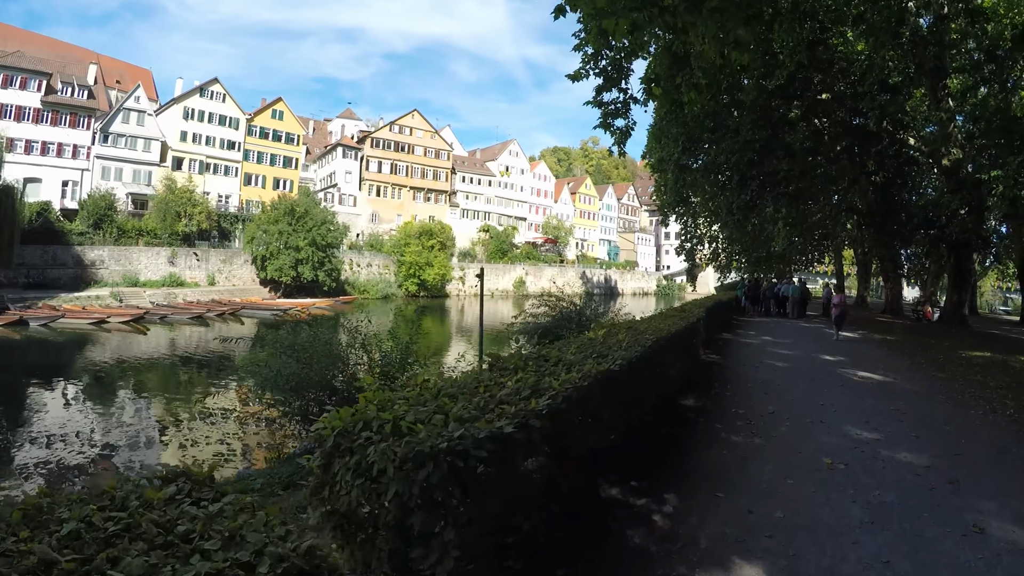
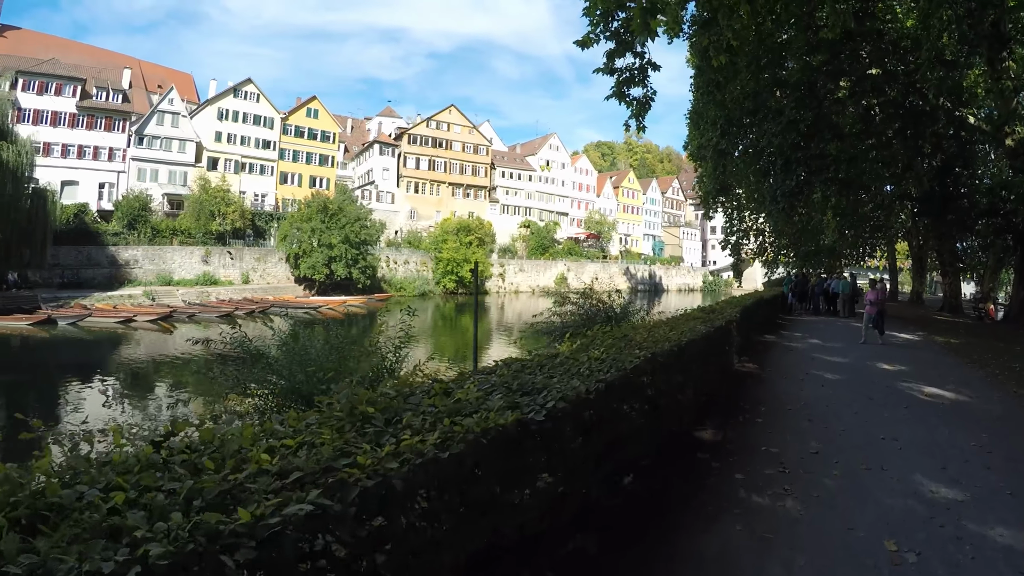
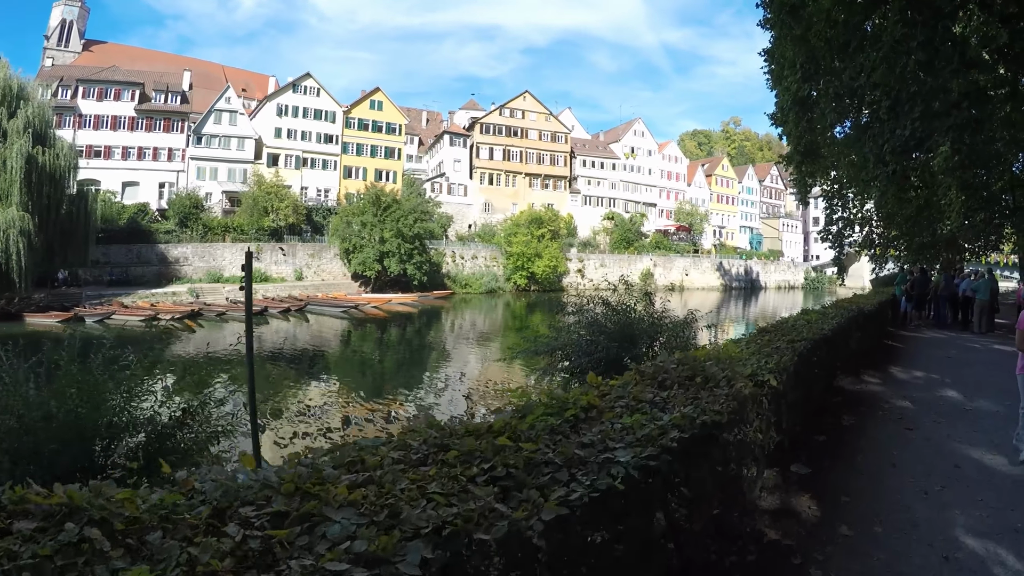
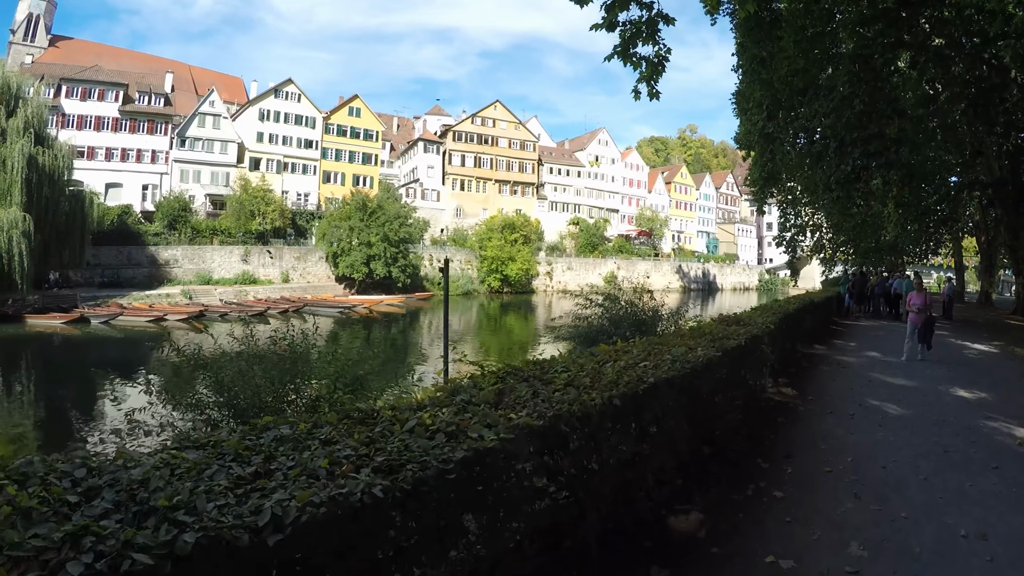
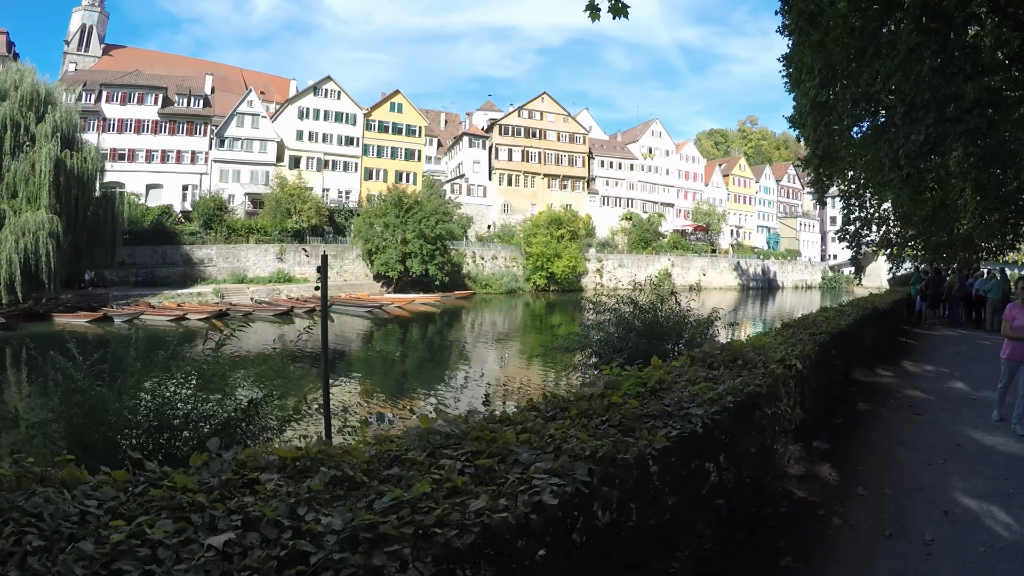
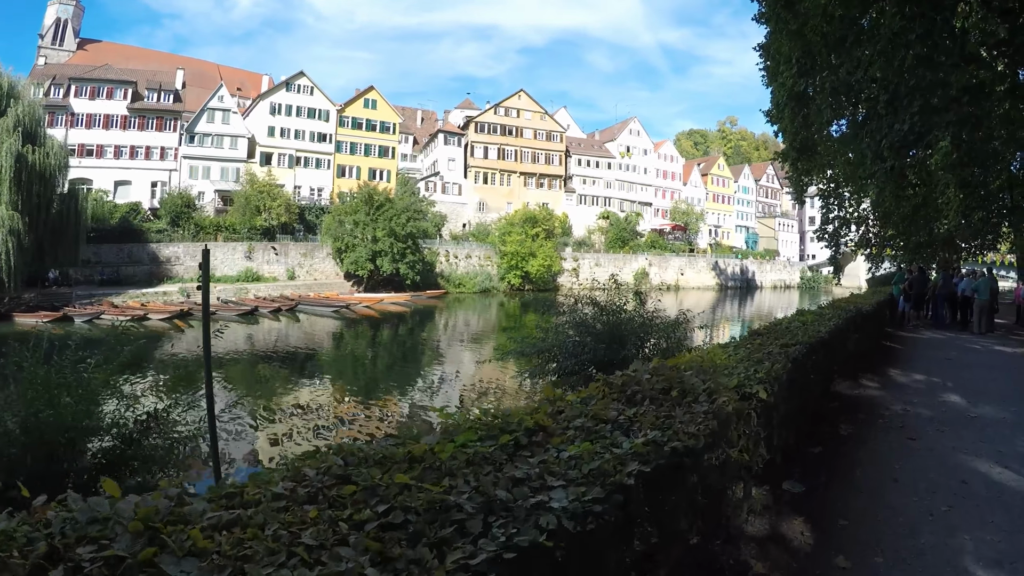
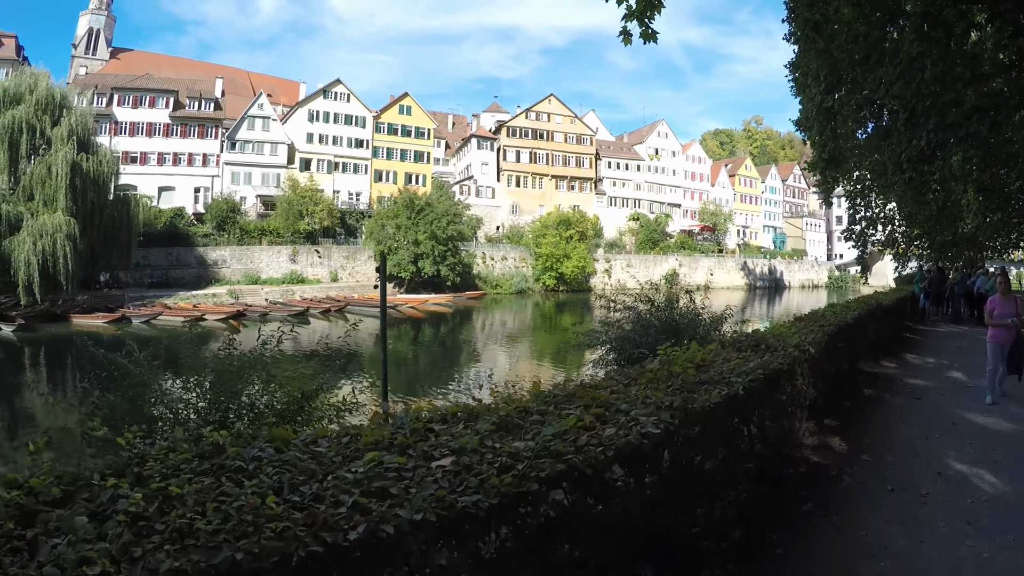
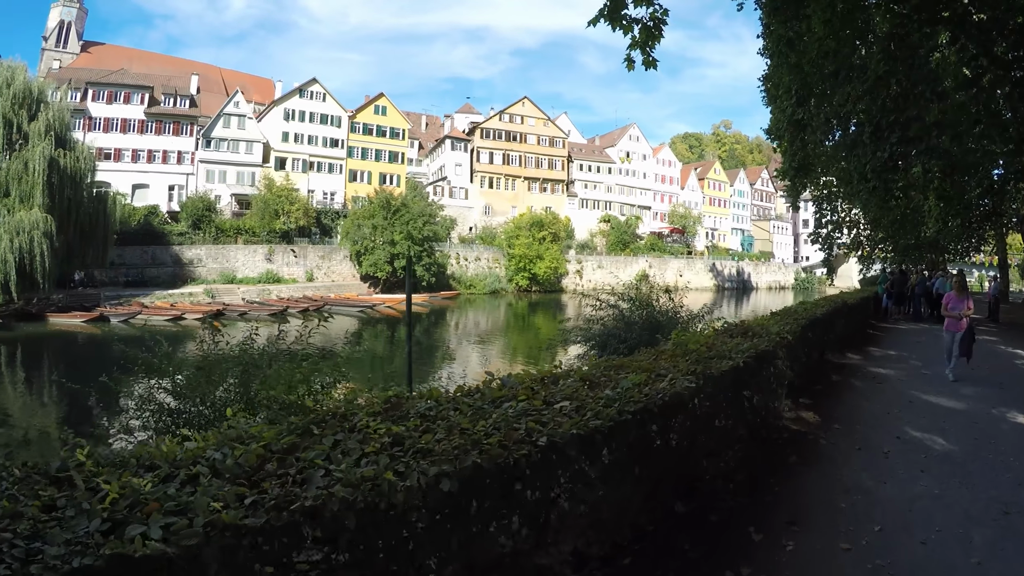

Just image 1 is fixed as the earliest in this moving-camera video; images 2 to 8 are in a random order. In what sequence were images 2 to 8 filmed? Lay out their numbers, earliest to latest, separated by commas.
2, 4, 8, 7, 5, 3, 6
